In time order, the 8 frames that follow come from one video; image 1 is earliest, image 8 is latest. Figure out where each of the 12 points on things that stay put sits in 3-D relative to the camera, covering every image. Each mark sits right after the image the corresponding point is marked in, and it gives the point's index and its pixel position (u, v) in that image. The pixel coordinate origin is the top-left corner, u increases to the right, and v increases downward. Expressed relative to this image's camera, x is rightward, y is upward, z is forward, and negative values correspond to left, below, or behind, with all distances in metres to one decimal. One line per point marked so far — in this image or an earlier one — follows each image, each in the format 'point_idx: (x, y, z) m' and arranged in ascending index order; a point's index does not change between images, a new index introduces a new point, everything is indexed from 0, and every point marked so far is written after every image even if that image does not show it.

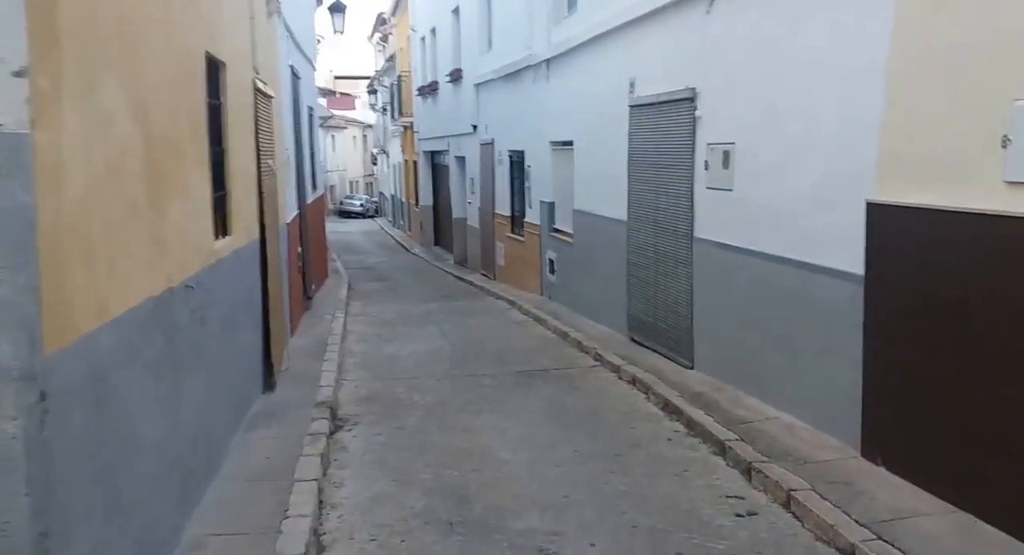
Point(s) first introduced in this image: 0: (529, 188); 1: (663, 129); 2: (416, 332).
0: (+0.2, +1.4, +12.9) m
1: (+1.4, +1.4, +7.6) m
2: (-1.2, -0.7, +10.4) m
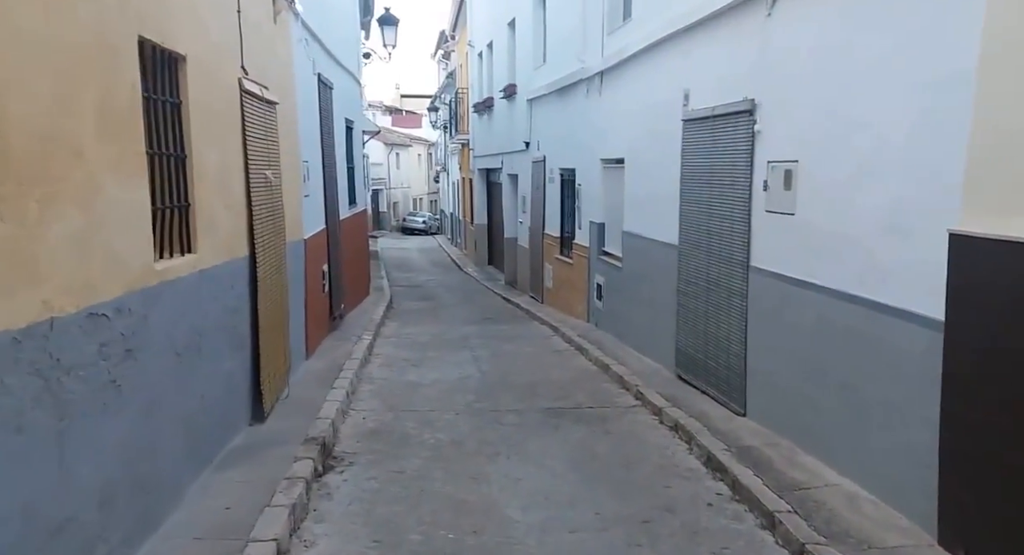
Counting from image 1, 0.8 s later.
0: (+0.9, +1.0, +12.1) m
1: (+1.7, +1.1, +6.8) m
2: (-0.7, -1.0, +9.7) m
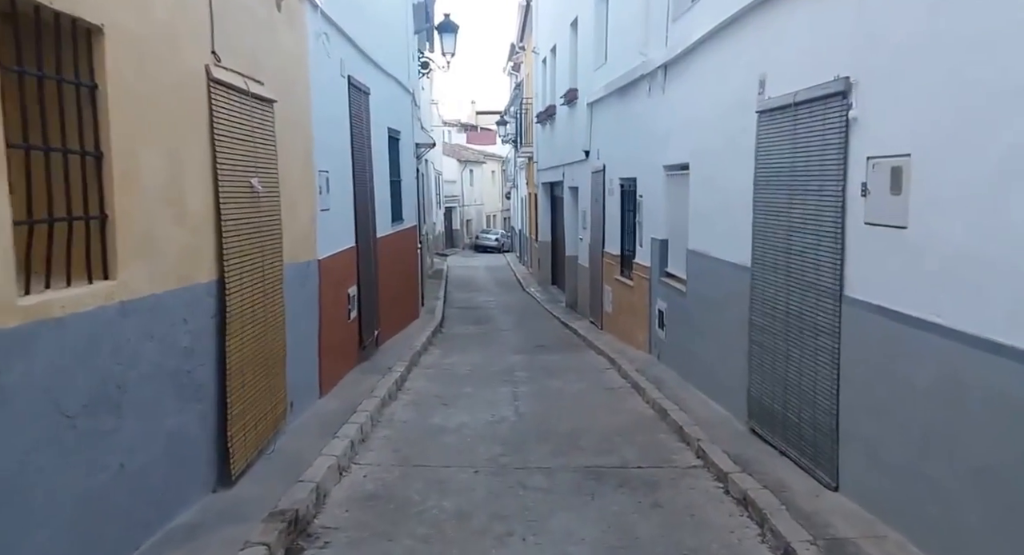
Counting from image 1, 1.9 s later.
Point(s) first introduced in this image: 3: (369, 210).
0: (+1.6, +0.7, +10.7) m
1: (+1.9, +0.9, +5.4) m
2: (-0.3, -1.2, +8.5) m
3: (-1.7, +0.8, +10.1) m
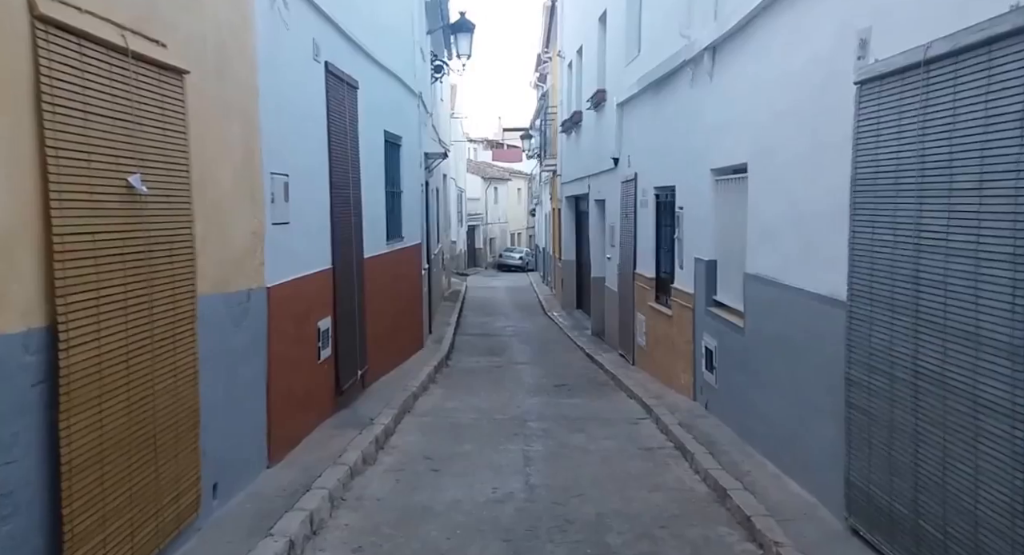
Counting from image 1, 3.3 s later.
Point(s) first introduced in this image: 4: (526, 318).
0: (+1.8, +0.4, +9.0) m
1: (+1.9, +0.7, +3.6) m
2: (-0.2, -1.5, +6.7) m
3: (-1.6, +0.5, +8.4) m
4: (+0.4, -0.9, +19.4) m
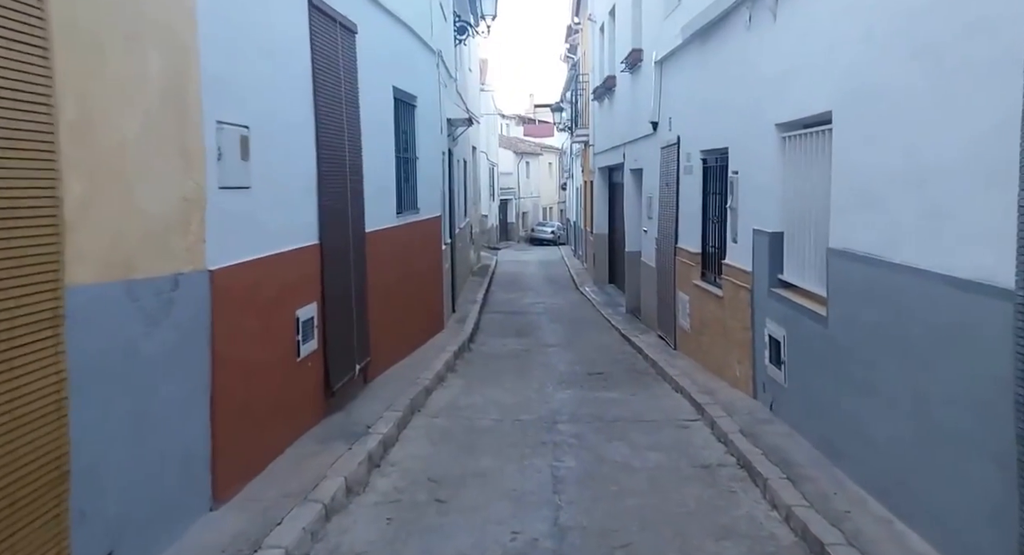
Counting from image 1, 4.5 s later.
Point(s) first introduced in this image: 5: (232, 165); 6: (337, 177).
0: (+2.0, +0.6, +7.4) m
1: (+1.9, +0.8, +2.1) m
2: (0.0, -1.3, +5.3) m
3: (-1.4, +0.7, +7.0) m
4: (+1.0, -0.3, +18.0) m
5: (-1.5, +0.6, +4.6) m
6: (-1.5, +0.8, +6.5) m
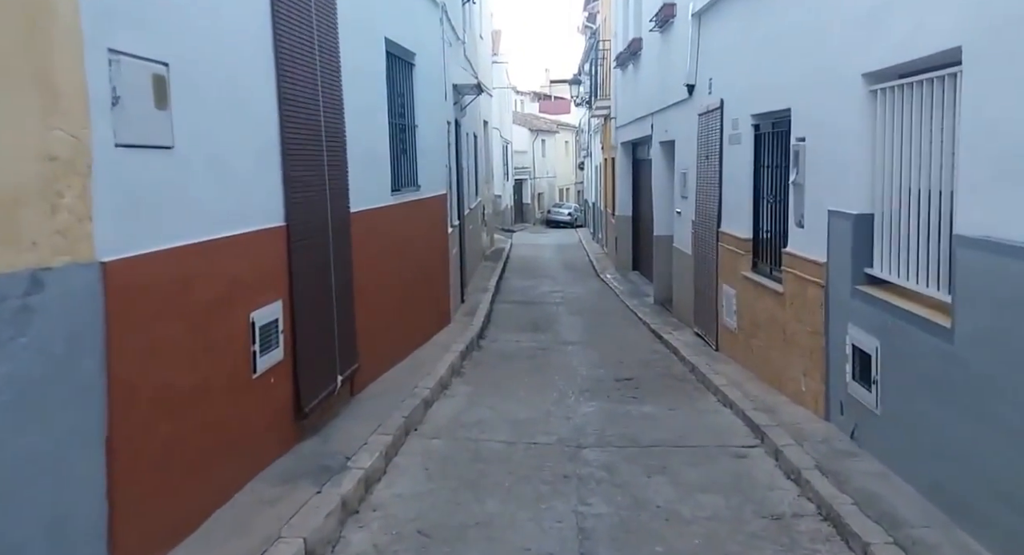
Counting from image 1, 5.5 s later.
0: (+2.1, +0.7, +6.1) m
1: (+1.9, +0.7, +0.8) m
2: (0.0, -1.3, +4.1) m
3: (-1.3, +0.7, +5.8) m
4: (+1.3, -0.1, +16.7) m
5: (-1.5, +0.6, +3.3) m
6: (-1.3, +0.8, +5.3) m
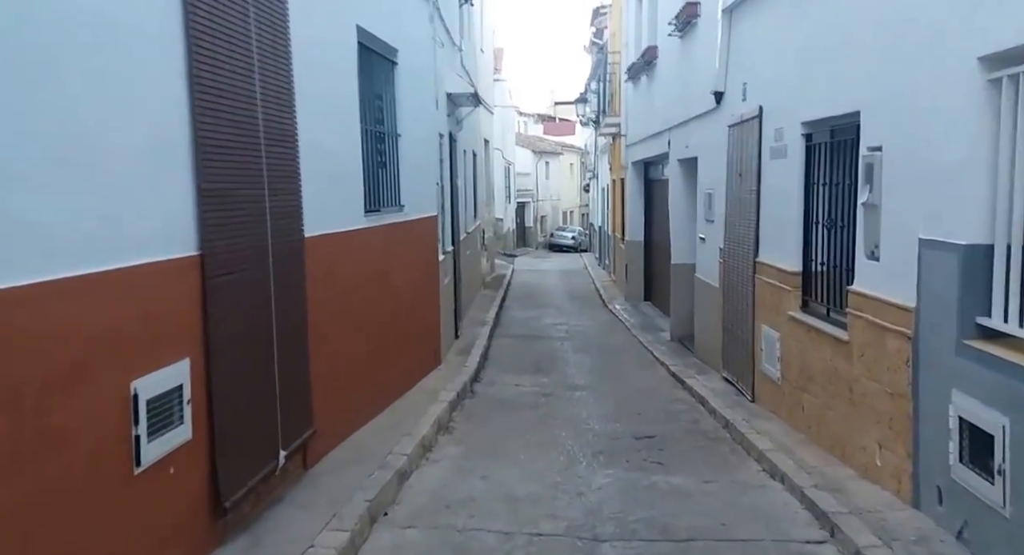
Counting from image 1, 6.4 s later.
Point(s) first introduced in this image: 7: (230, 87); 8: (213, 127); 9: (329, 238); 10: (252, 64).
0: (+2.1, +0.4, +4.9) m
1: (+1.9, +0.6, -0.4) m
2: (0.0, -1.5, +2.9) m
3: (-1.3, +0.5, +4.6) m
4: (+1.3, -0.6, +15.5) m
5: (-1.5, +0.4, +2.1) m
6: (-1.3, +0.6, +4.1) m
7: (-1.4, +0.9, +4.1) m
8: (-1.4, +0.7, +3.8) m
9: (-1.2, +0.3, +5.4) m
10: (-1.3, +1.1, +4.4) m
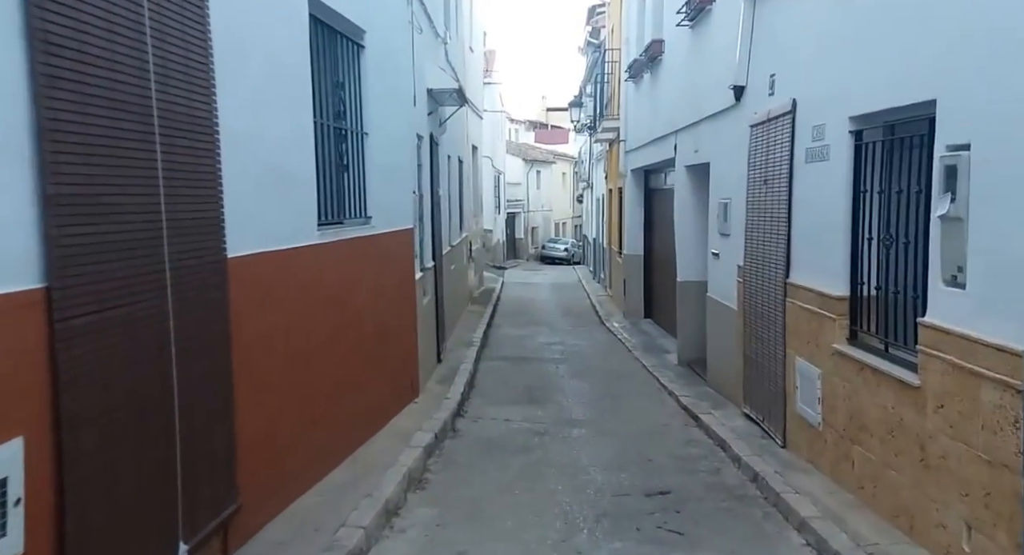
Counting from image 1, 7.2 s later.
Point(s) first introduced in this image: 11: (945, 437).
0: (+2.1, +0.3, +3.9) m
1: (+1.9, +0.5, -1.5) m
2: (0.0, -1.6, +1.8) m
3: (-1.4, +0.4, +3.5) m
4: (+1.1, -0.9, +14.4) m
5: (-1.5, +0.3, +1.0) m
6: (-1.4, +0.5, +3.0) m
7: (-1.4, +0.8, +3.0) m
8: (-1.4, +0.6, +2.8) m
9: (-1.3, +0.1, +4.4) m
10: (-1.4, +0.9, +3.3) m
11: (+2.0, -0.7, +3.8) m
